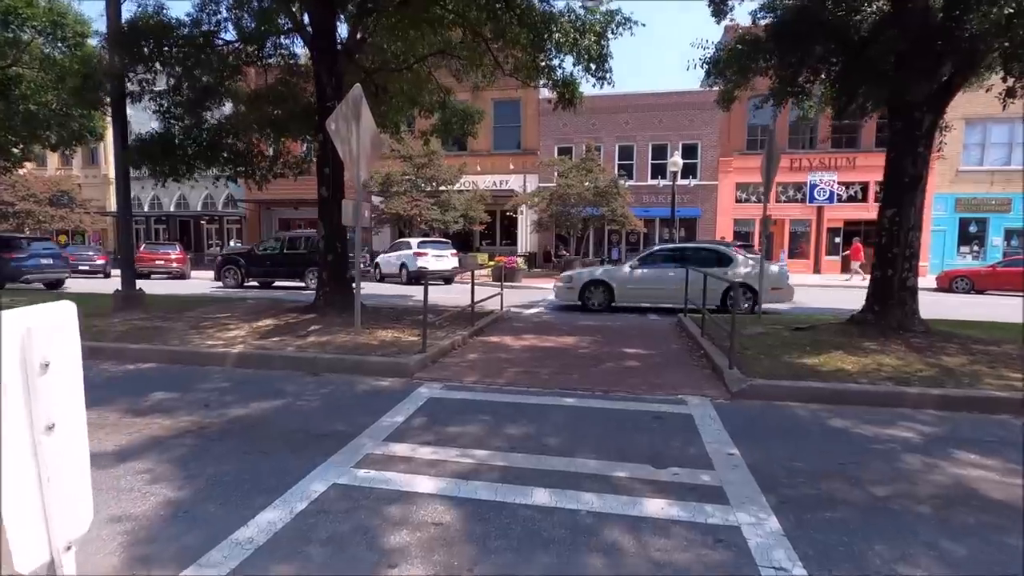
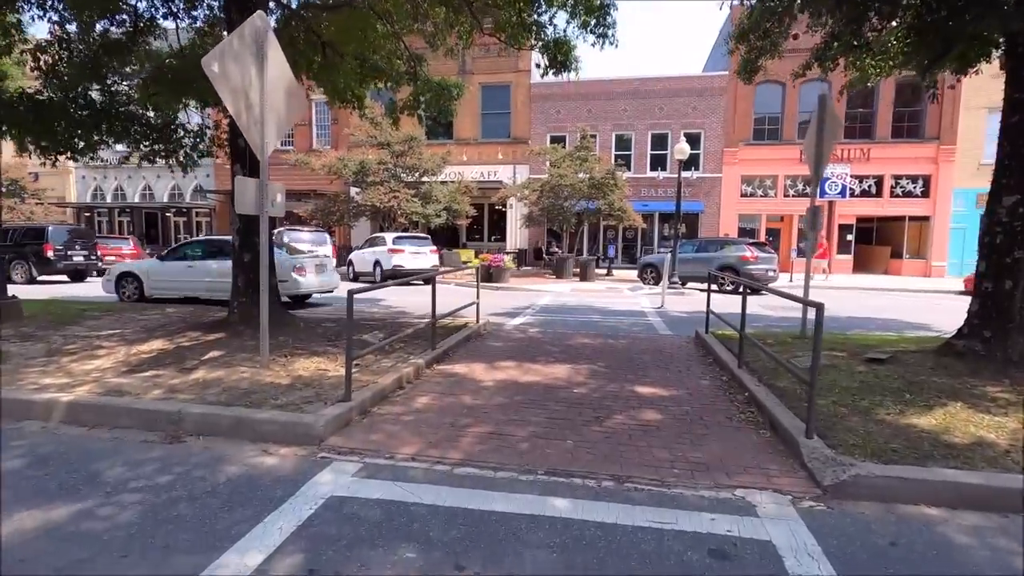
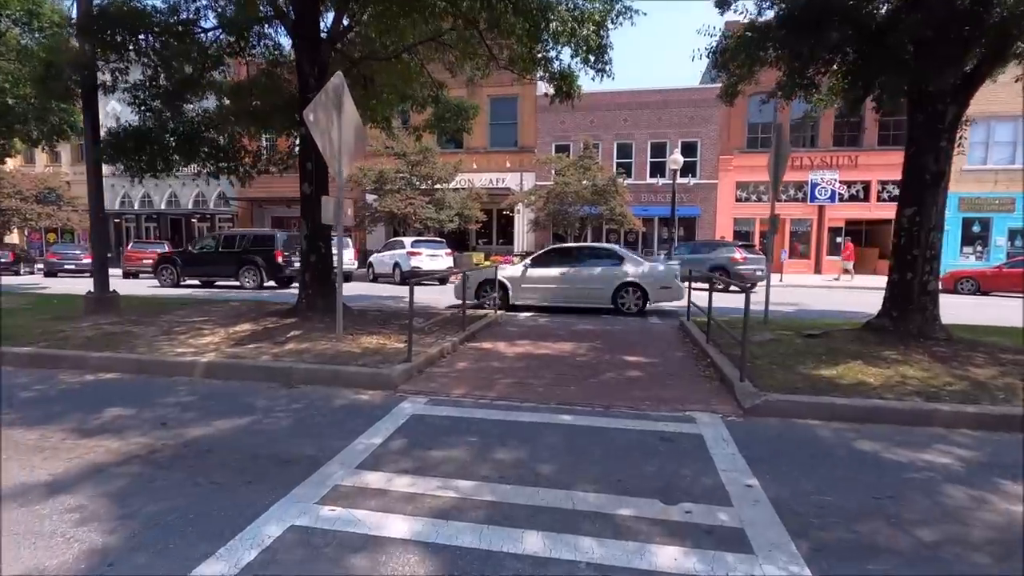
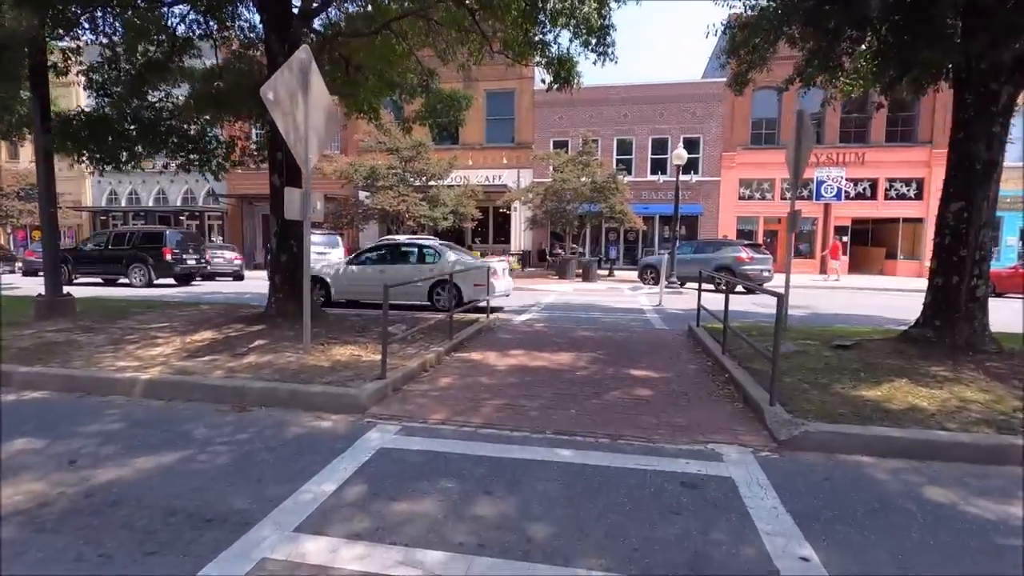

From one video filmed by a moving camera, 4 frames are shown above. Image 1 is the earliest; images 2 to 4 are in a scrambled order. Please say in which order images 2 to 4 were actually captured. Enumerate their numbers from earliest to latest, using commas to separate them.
3, 4, 2
